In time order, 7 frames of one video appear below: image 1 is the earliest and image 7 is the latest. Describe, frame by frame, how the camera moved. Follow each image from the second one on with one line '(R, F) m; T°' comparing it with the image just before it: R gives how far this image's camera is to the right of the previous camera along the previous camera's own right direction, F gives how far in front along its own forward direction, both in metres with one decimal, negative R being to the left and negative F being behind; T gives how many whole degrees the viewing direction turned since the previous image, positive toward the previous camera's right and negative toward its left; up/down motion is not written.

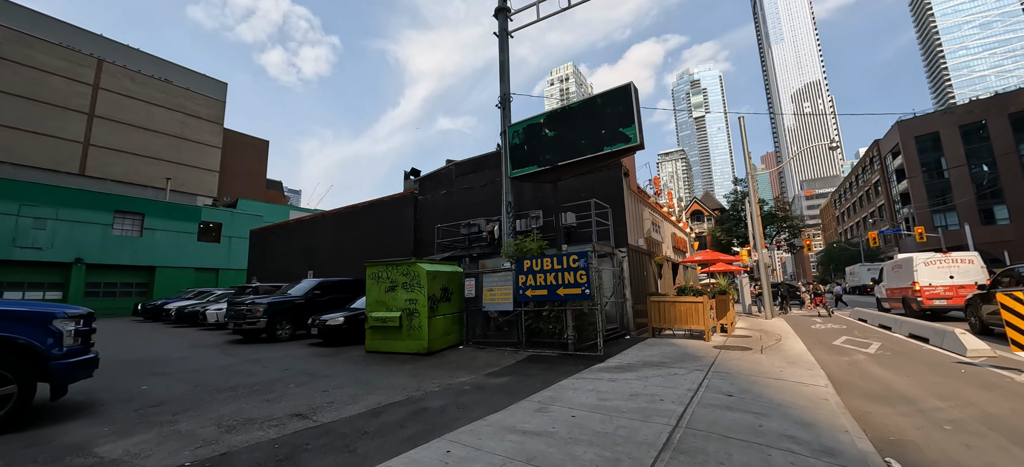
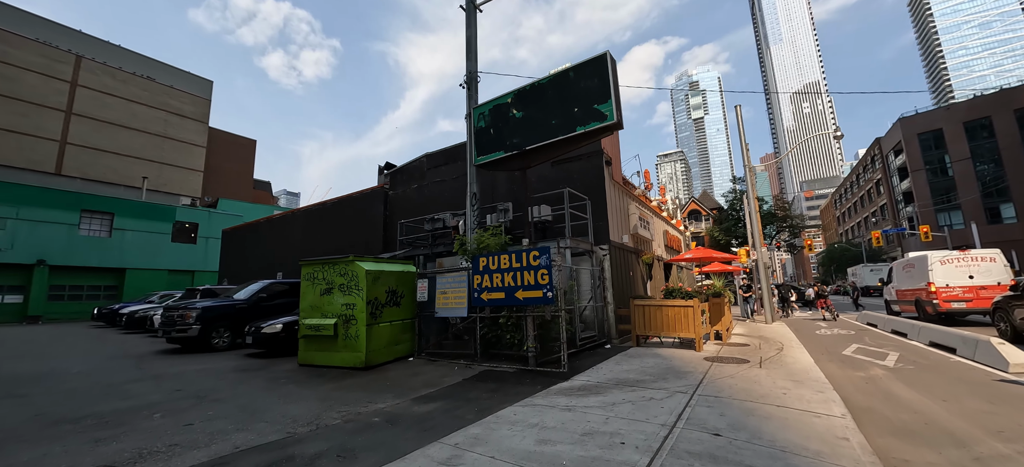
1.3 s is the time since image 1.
(+0.9, +1.4) m; 0°
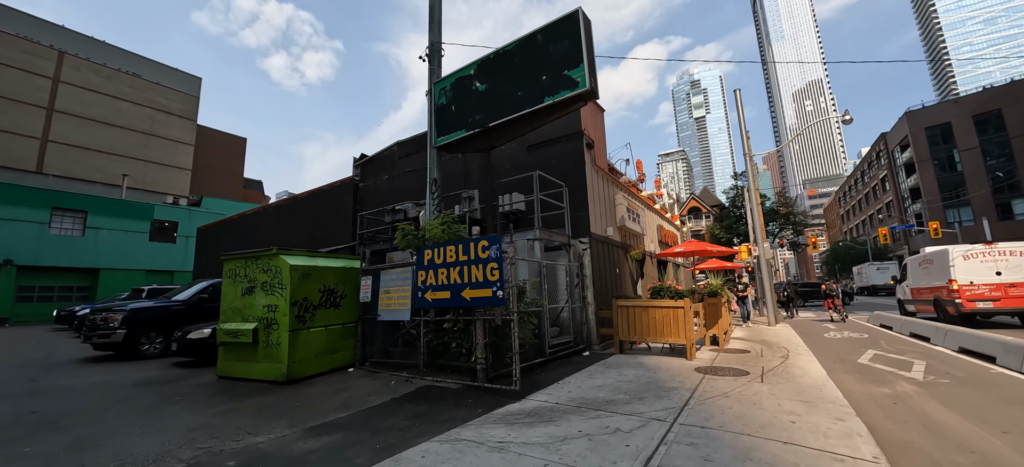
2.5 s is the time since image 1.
(+0.9, +1.3) m; 0°
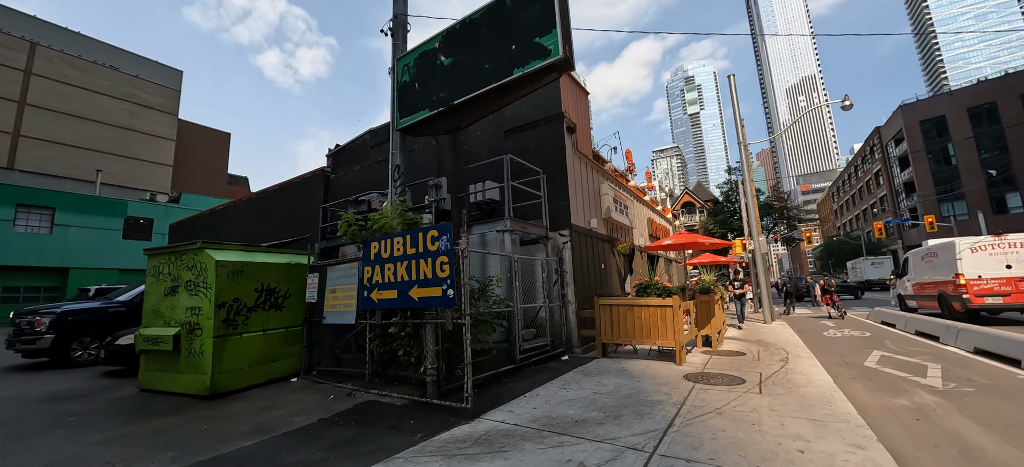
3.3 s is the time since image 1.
(+0.5, +0.9) m; +1°
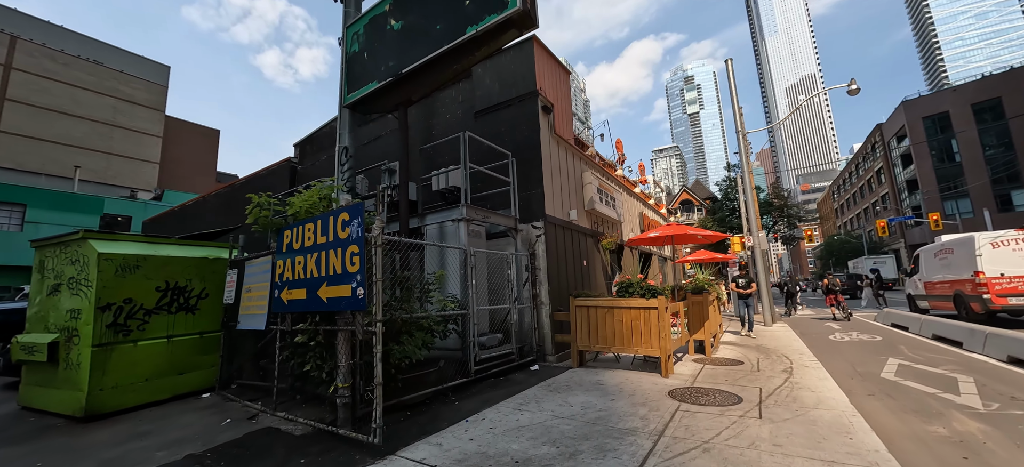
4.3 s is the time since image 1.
(+0.7, +1.1) m; 0°
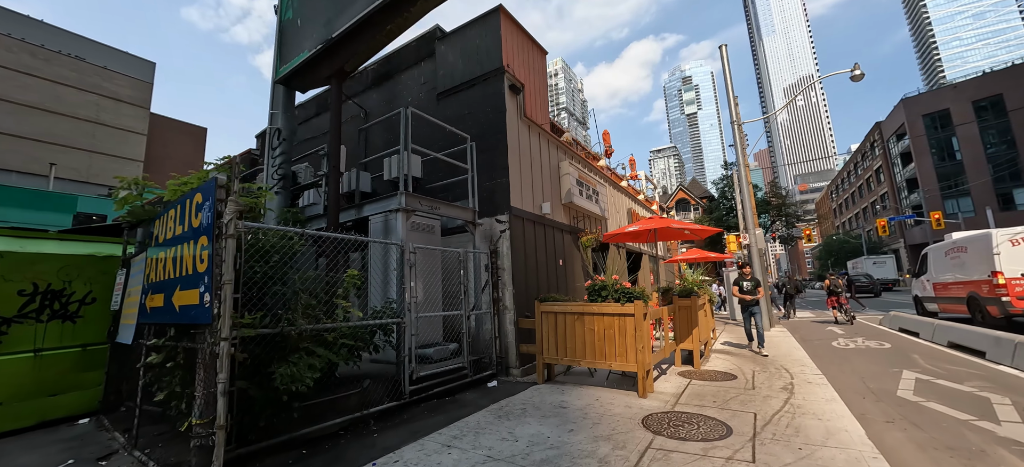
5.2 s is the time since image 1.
(+0.7, +1.0) m; 0°
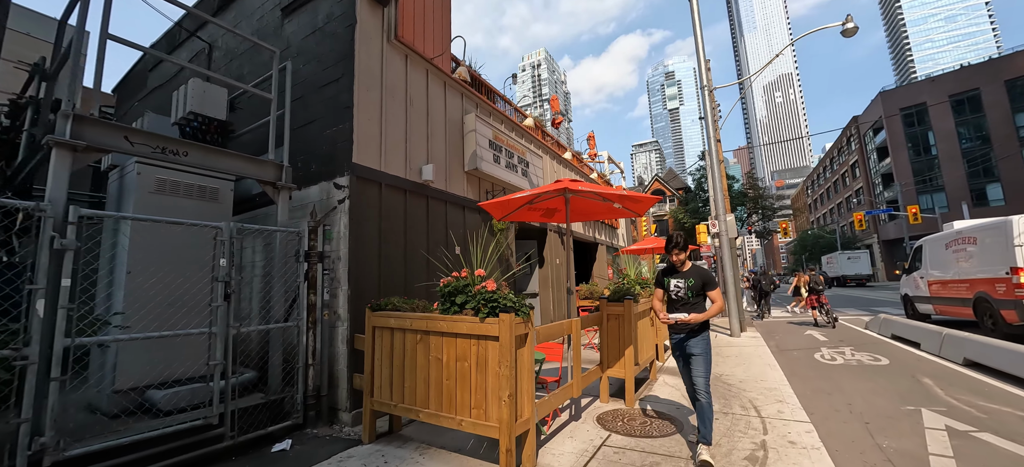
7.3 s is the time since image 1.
(+1.6, +2.3) m; +2°
